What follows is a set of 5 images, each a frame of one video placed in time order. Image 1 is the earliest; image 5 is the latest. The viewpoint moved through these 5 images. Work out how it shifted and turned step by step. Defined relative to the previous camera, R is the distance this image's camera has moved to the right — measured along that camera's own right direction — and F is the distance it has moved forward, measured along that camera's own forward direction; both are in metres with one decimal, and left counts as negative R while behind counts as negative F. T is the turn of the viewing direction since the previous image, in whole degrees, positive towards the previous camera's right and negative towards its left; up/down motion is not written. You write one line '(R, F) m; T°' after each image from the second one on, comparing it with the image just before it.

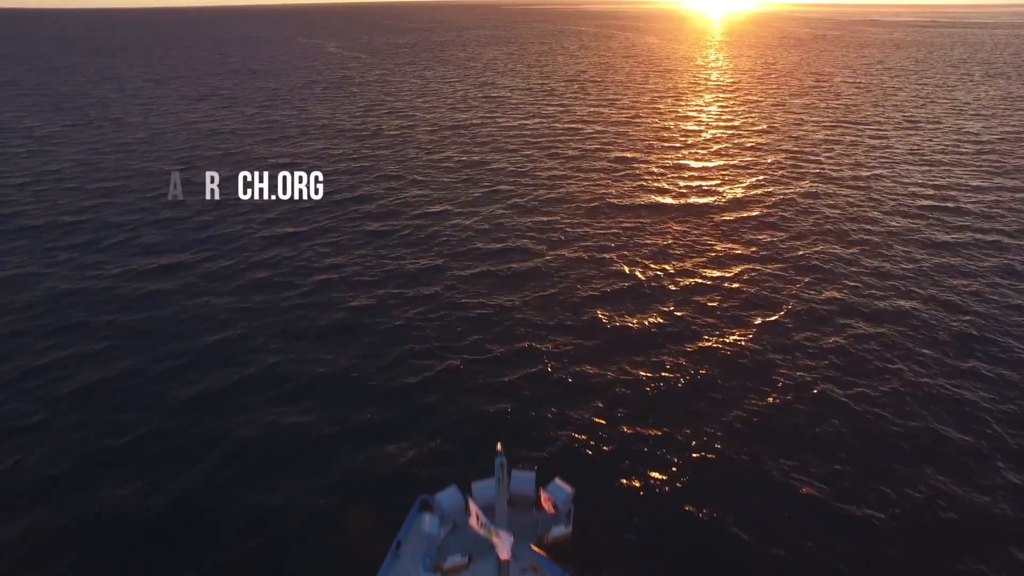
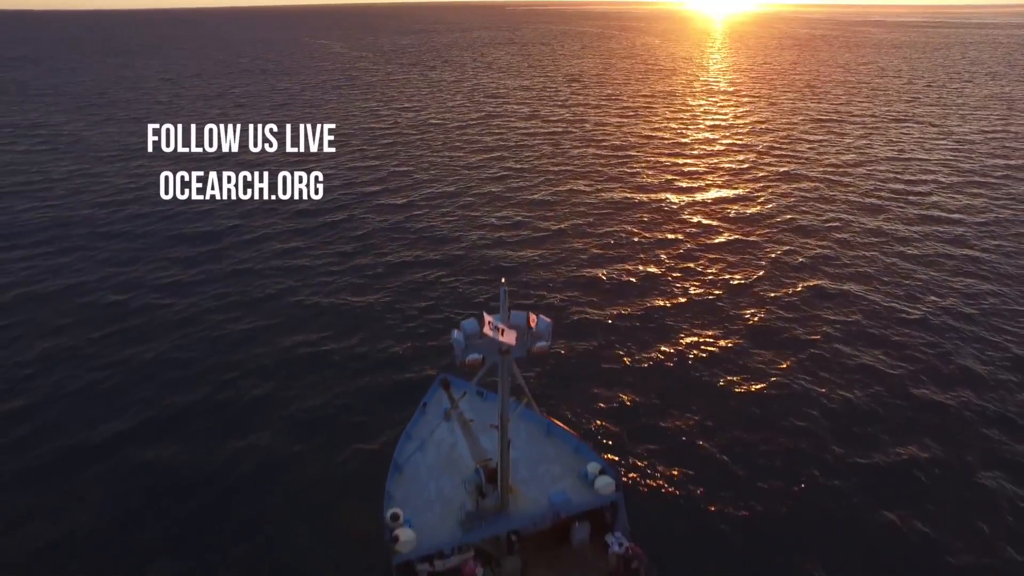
(0.0, -3.0) m; 0°
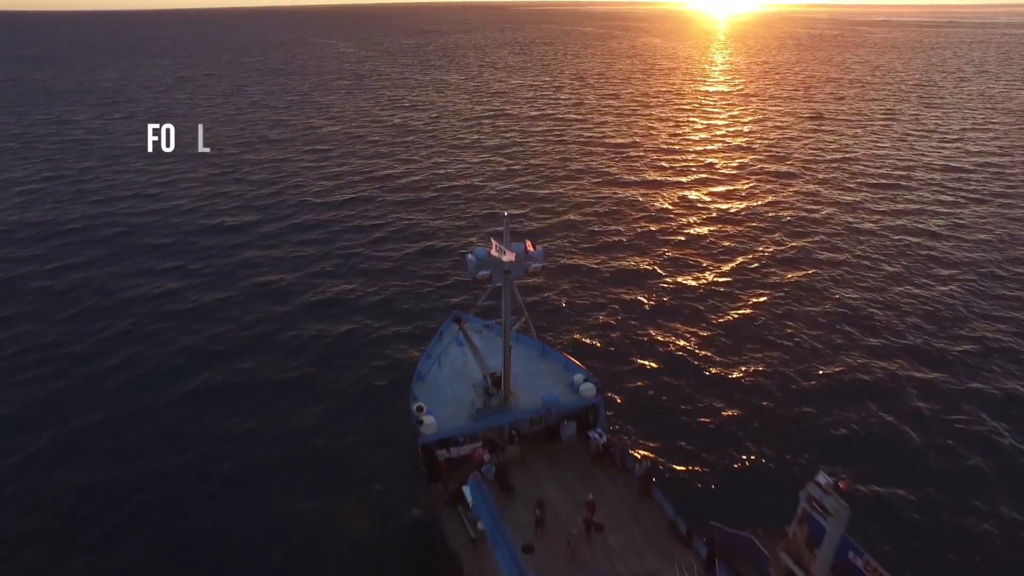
(0.0, -2.6) m; 0°
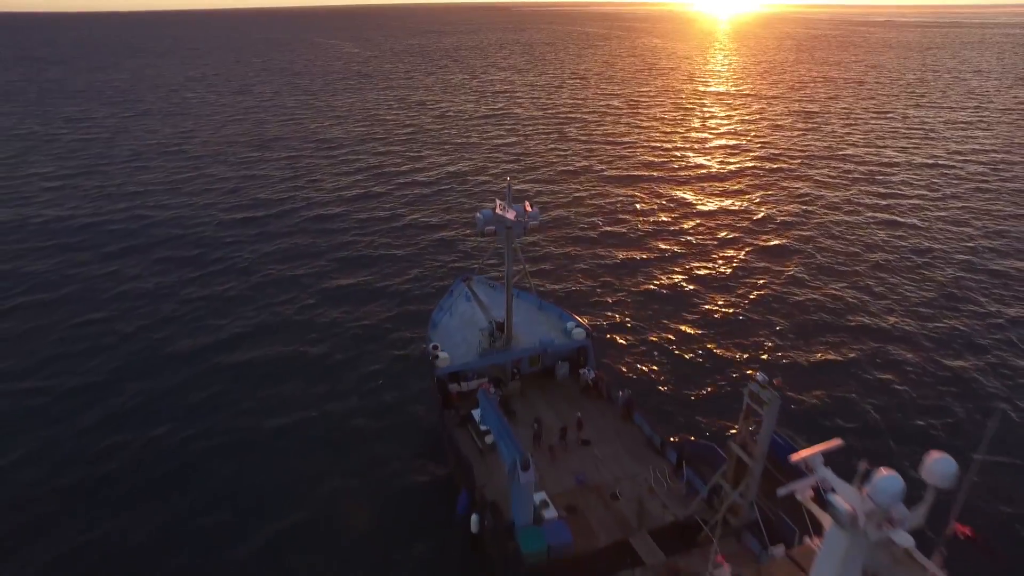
(0.0, -2.2) m; 0°
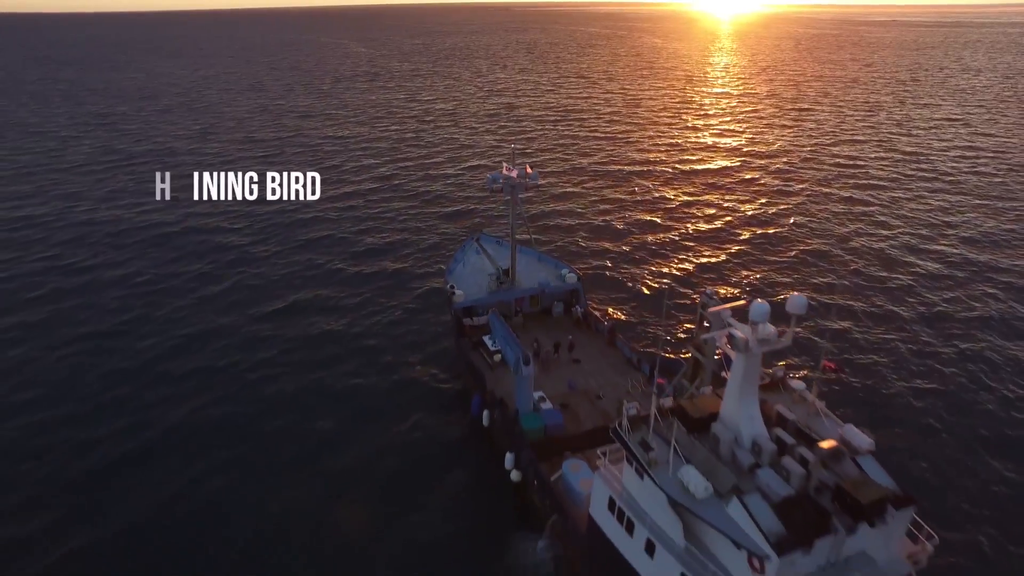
(-0.1, -3.1) m; 0°
